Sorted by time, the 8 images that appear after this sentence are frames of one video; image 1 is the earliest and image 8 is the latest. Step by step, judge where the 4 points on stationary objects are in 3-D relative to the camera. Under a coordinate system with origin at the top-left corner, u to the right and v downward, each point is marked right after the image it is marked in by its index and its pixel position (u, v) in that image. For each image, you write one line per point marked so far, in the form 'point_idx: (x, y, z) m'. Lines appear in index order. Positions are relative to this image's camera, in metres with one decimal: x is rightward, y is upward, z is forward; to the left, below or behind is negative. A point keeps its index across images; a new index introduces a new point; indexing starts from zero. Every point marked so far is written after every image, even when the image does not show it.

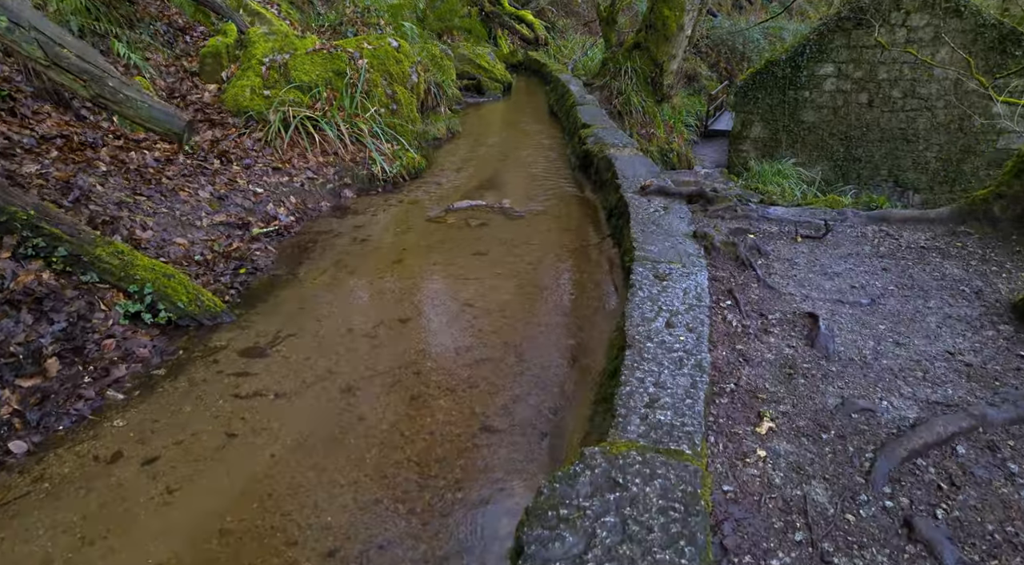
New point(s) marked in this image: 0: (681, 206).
0: (+1.2, +0.5, +4.6) m
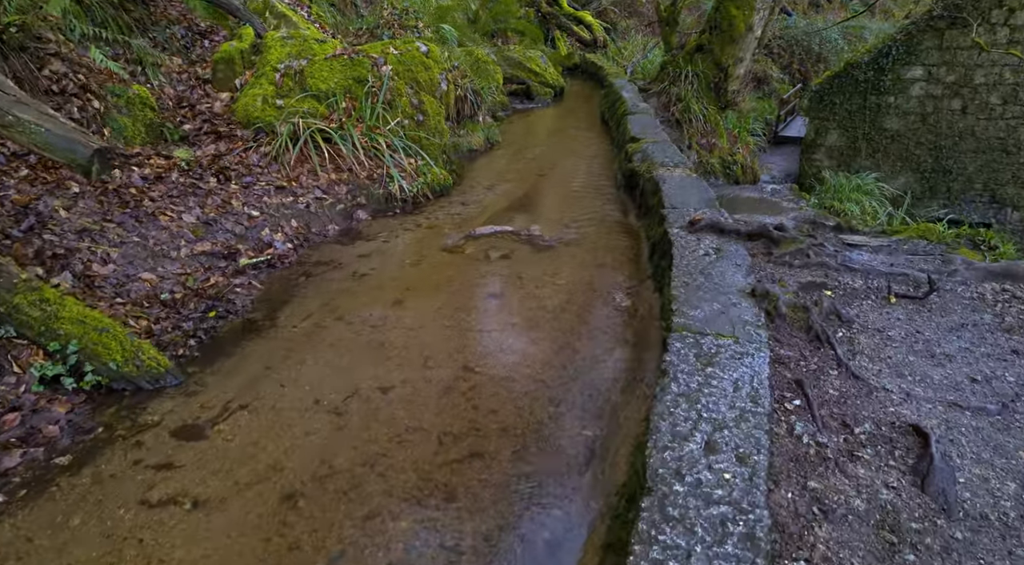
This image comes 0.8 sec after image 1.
0: (+1.3, +0.2, +3.7) m
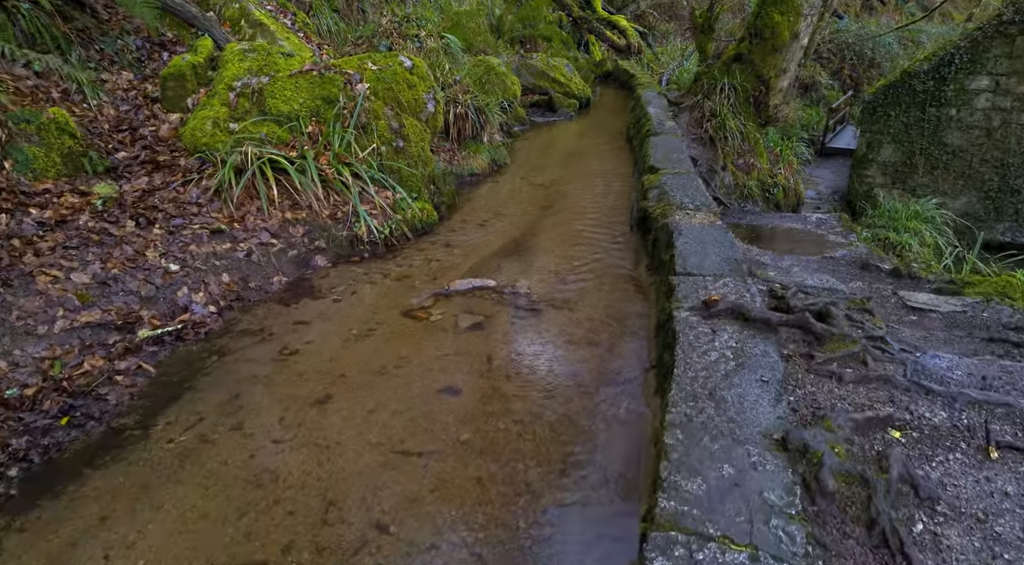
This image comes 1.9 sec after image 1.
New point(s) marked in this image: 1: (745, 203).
0: (+1.1, -0.3, +2.7) m
1: (+3.6, +1.3, +9.8) m
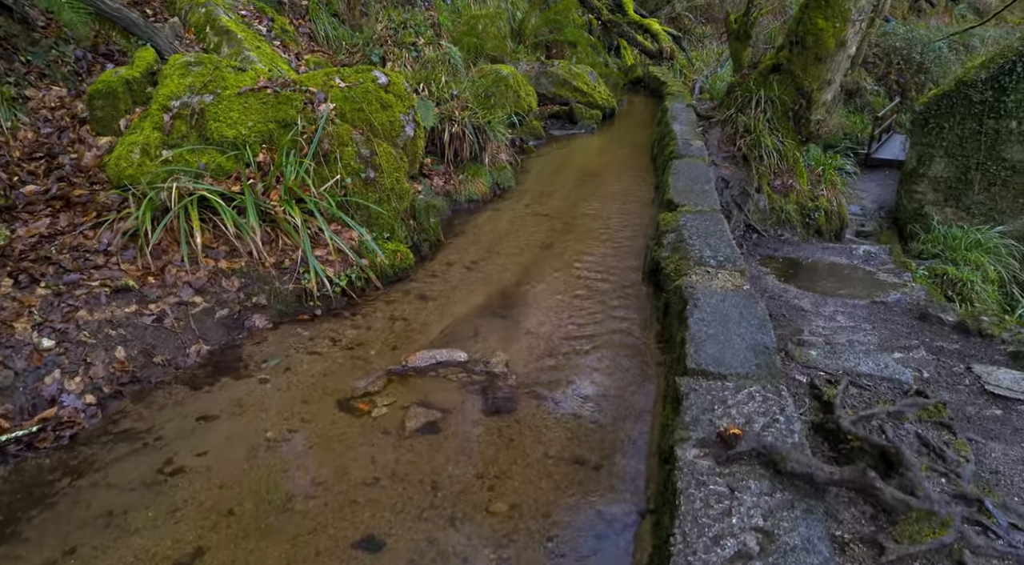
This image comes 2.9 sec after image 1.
0: (+0.9, -0.8, +1.8) m
1: (+3.8, +0.8, +8.8) m
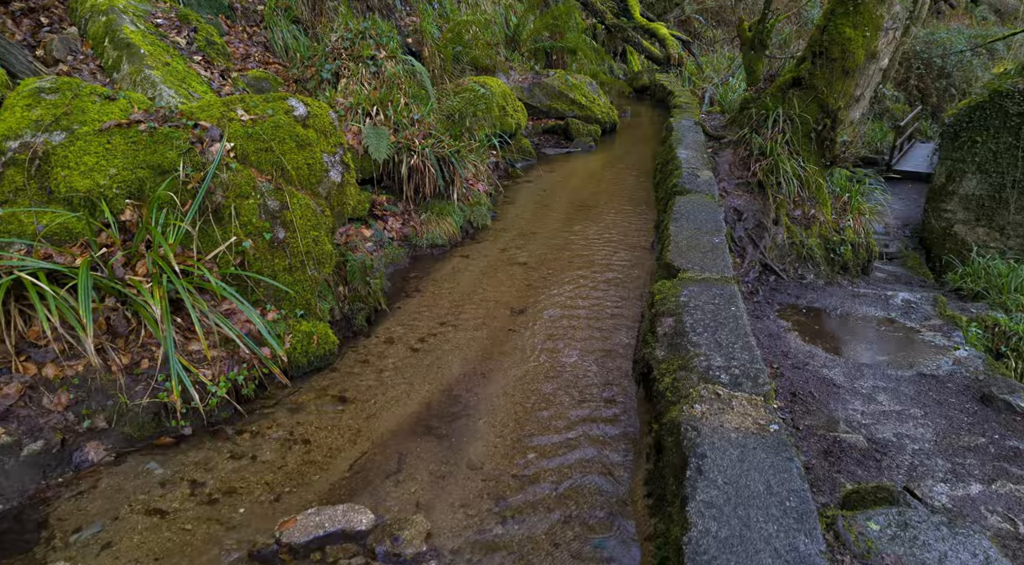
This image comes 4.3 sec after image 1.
0: (+0.5, -1.3, +0.7) m
1: (+3.5, +0.2, +7.6) m
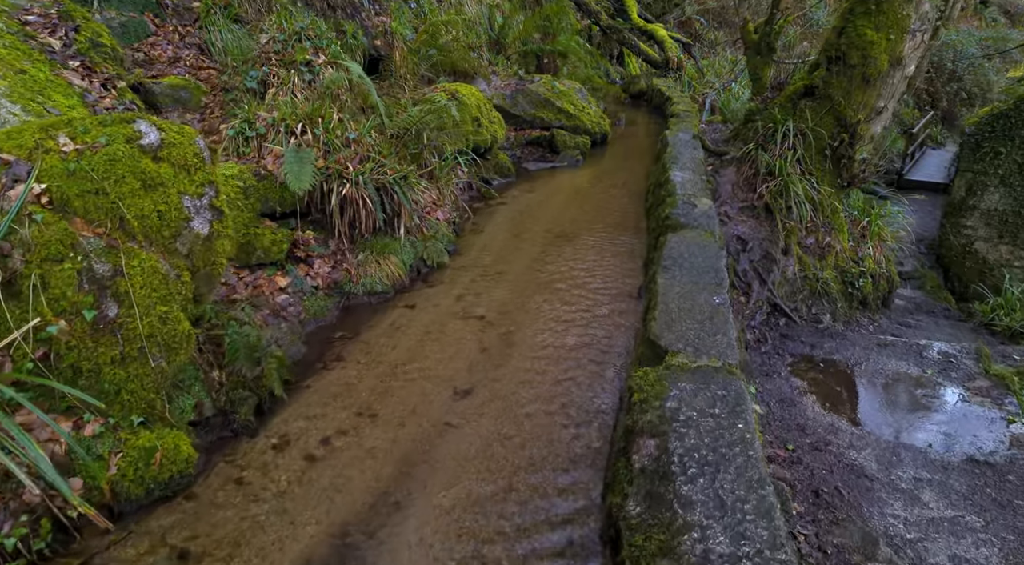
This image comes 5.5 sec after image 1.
0: (+0.2, -1.7, -0.3) m
1: (+3.2, -0.3, +6.6) m
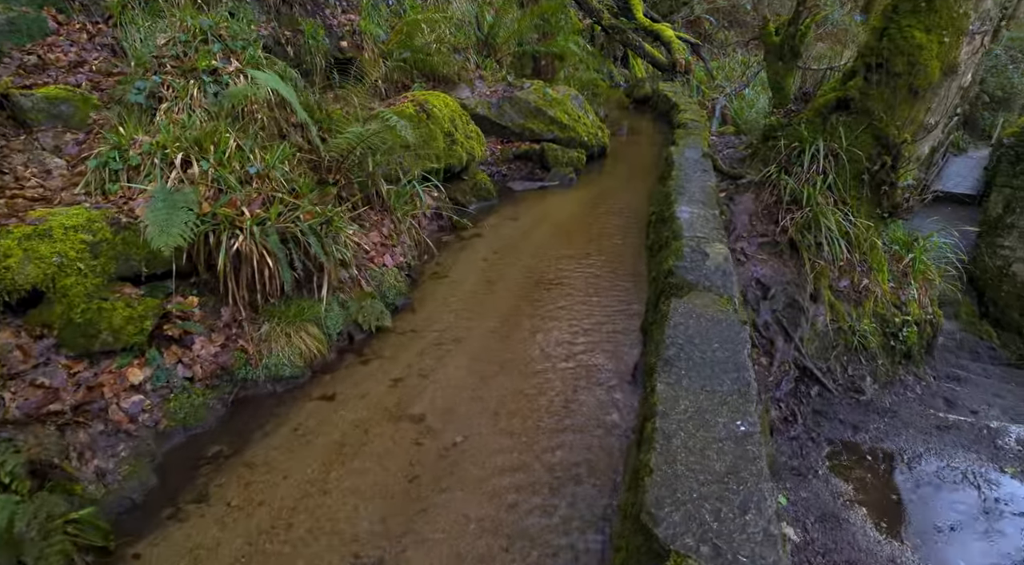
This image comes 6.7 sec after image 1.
0: (-0.1, -2.2, -1.5) m
1: (+3.0, -0.7, +5.4) m
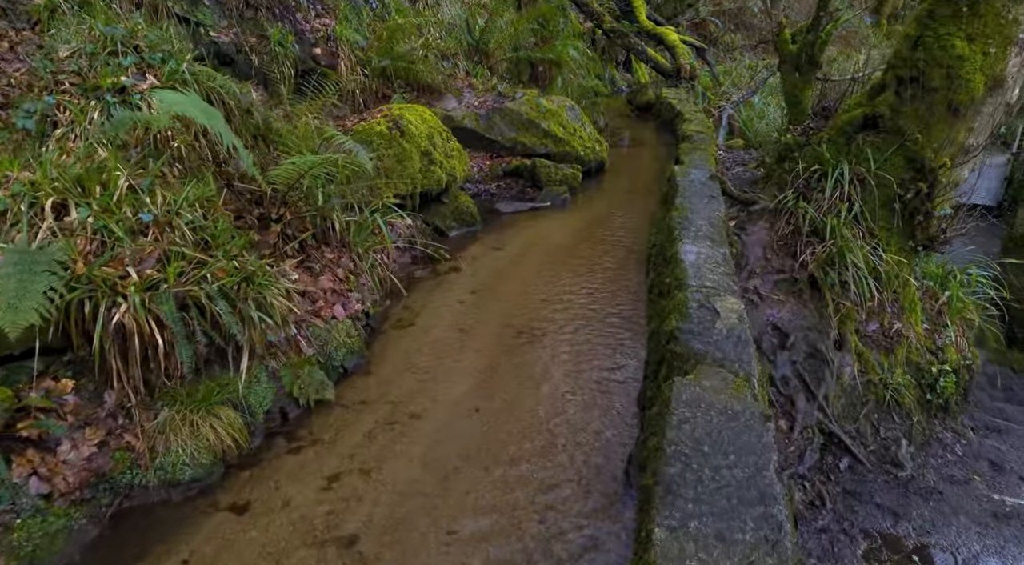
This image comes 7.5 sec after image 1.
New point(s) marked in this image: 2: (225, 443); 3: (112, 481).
0: (-0.3, -2.5, -2.3) m
1: (+2.8, -1.1, +4.6) m
2: (-1.3, -0.8, +2.9) m
3: (-1.7, -0.8, +2.6) m
